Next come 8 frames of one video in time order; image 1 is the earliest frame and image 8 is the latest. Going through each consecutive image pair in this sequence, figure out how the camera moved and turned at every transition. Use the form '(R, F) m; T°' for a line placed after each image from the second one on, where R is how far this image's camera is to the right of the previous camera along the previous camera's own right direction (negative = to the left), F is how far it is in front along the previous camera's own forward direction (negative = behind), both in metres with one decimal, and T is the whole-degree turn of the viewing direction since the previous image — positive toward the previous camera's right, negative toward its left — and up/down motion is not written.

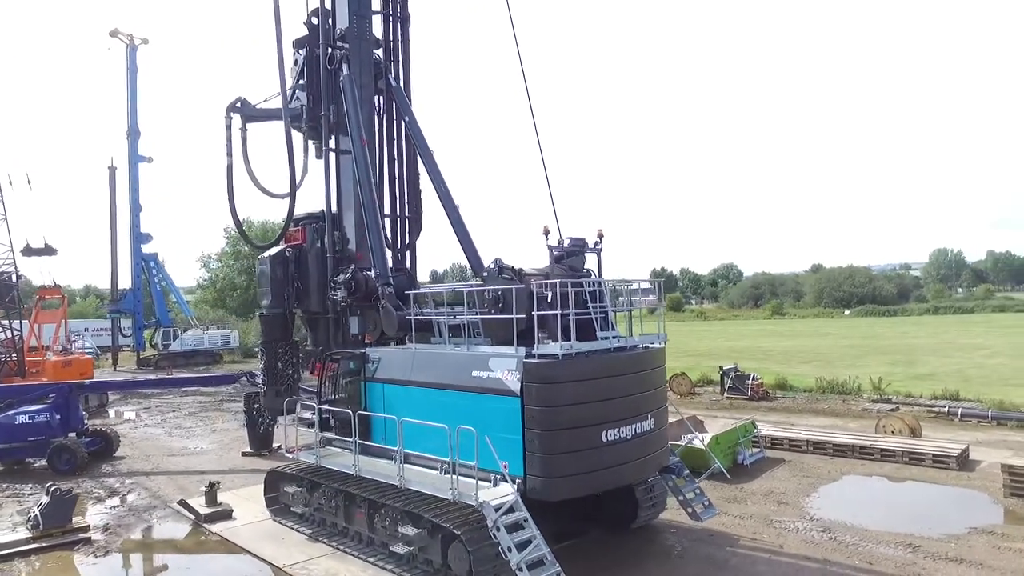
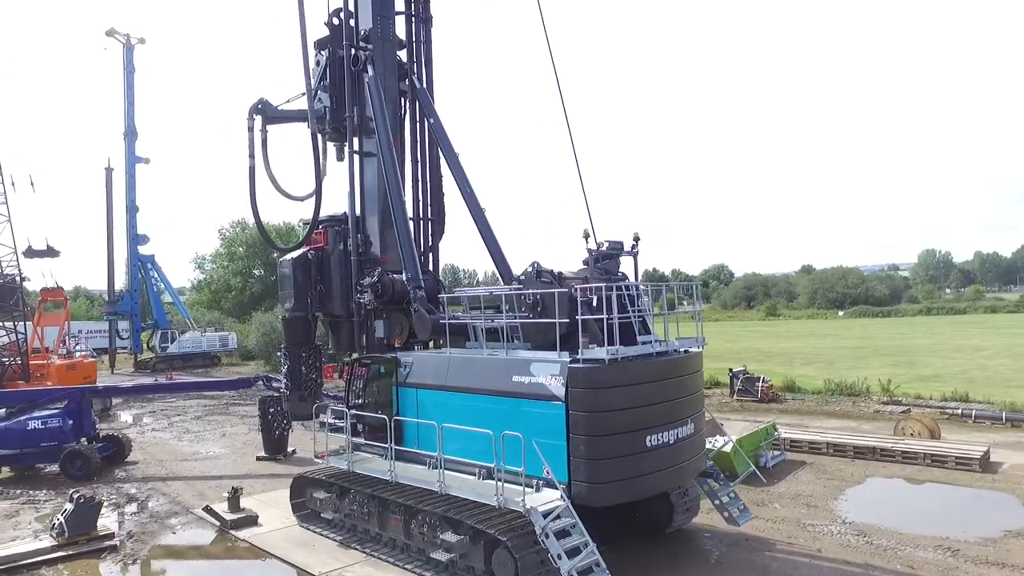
(-0.5, +0.1) m; +1°
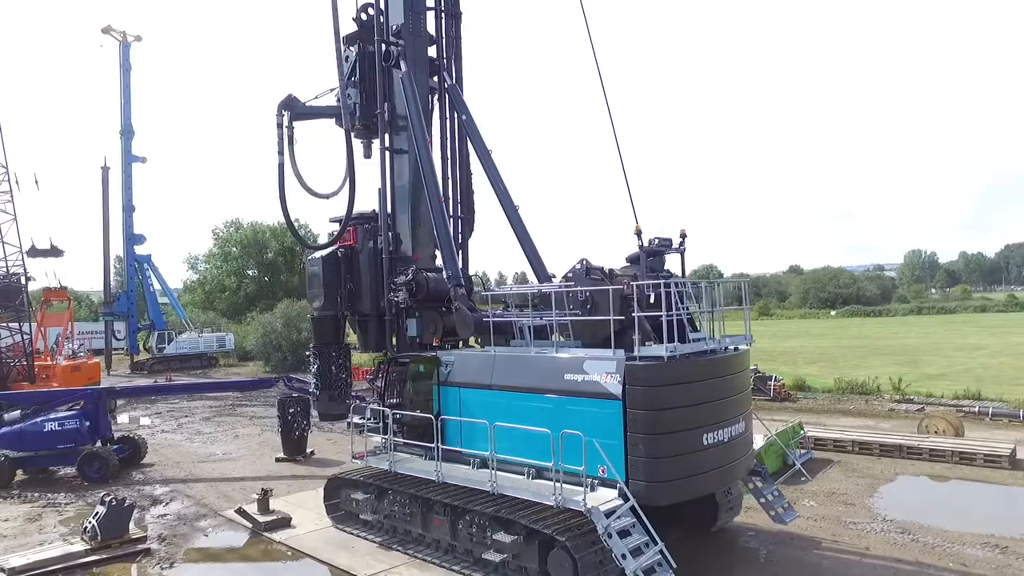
(-0.7, +0.1) m; +1°
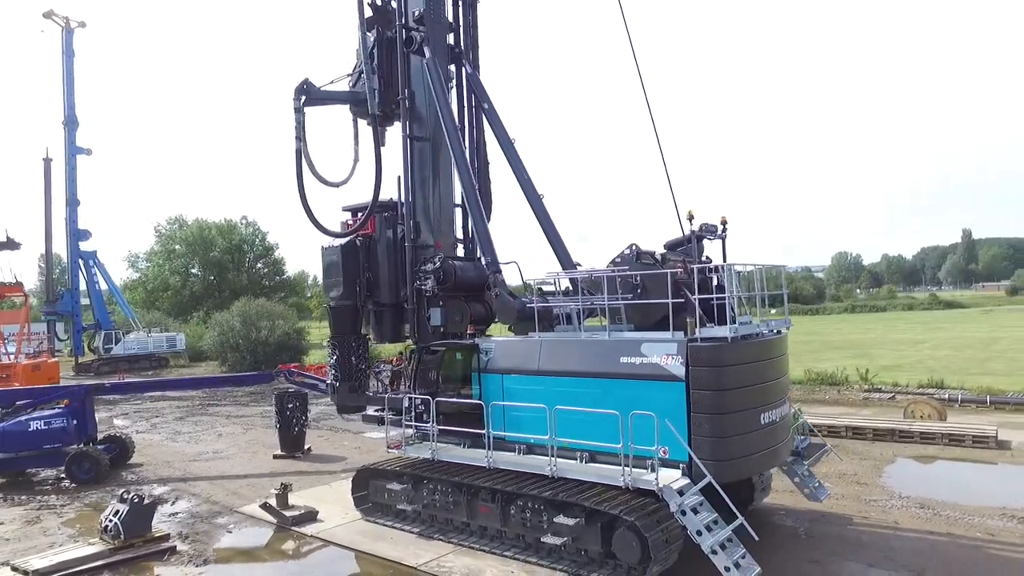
(-1.2, +0.1) m; +5°
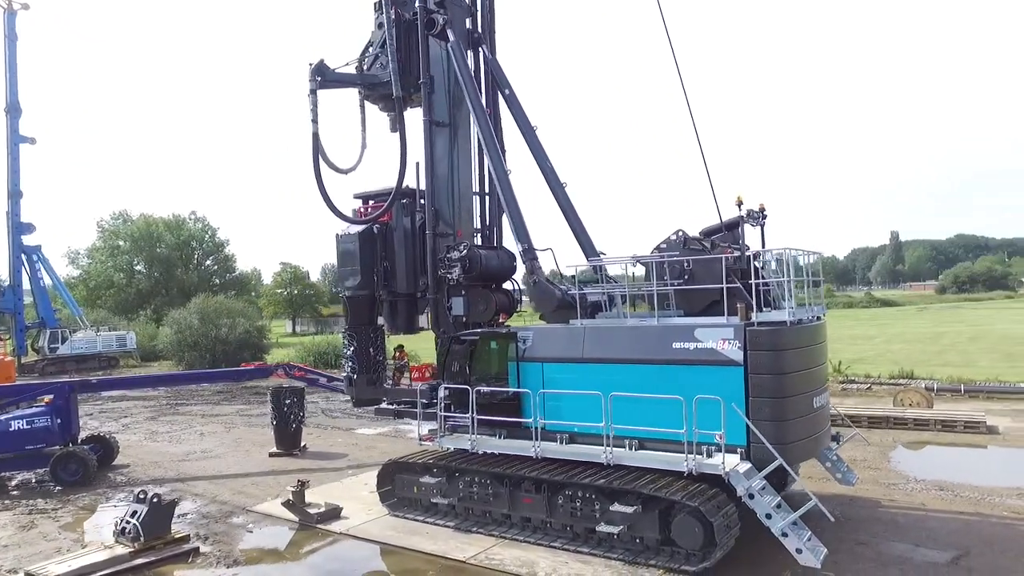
(-1.1, +0.2) m; +5°
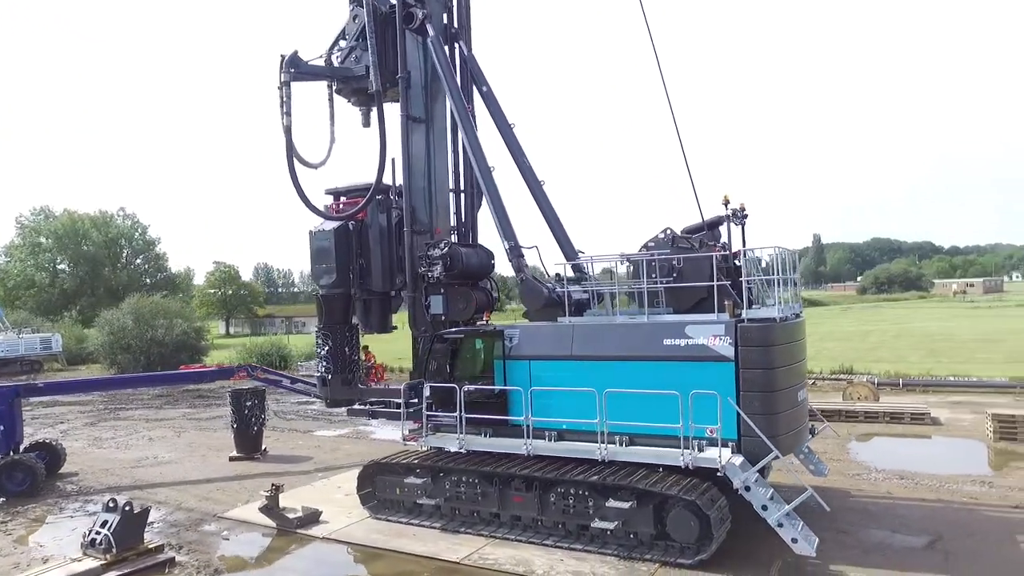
(-0.6, +0.1) m; +5°
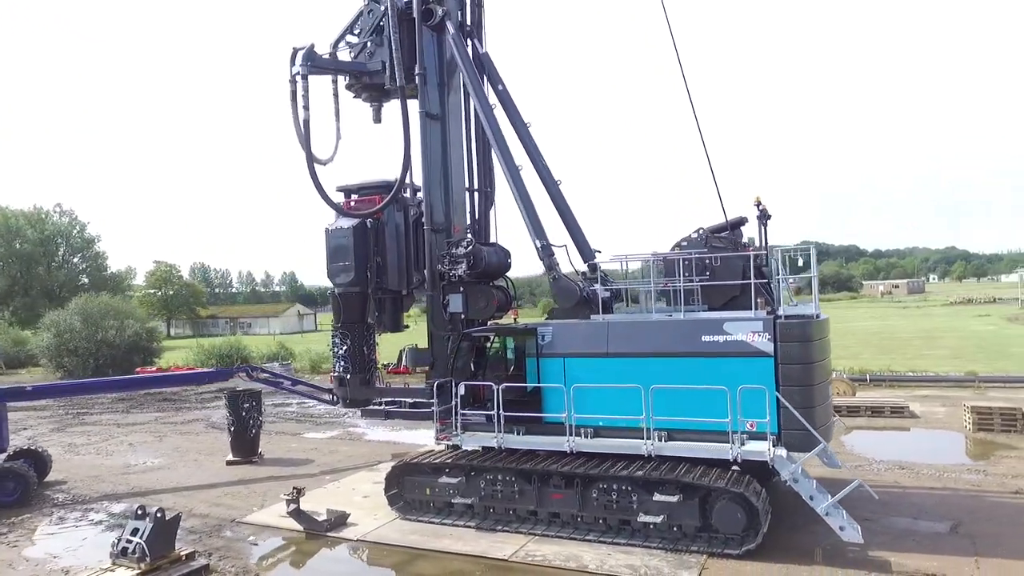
(-1.1, 0.0) m; +5°
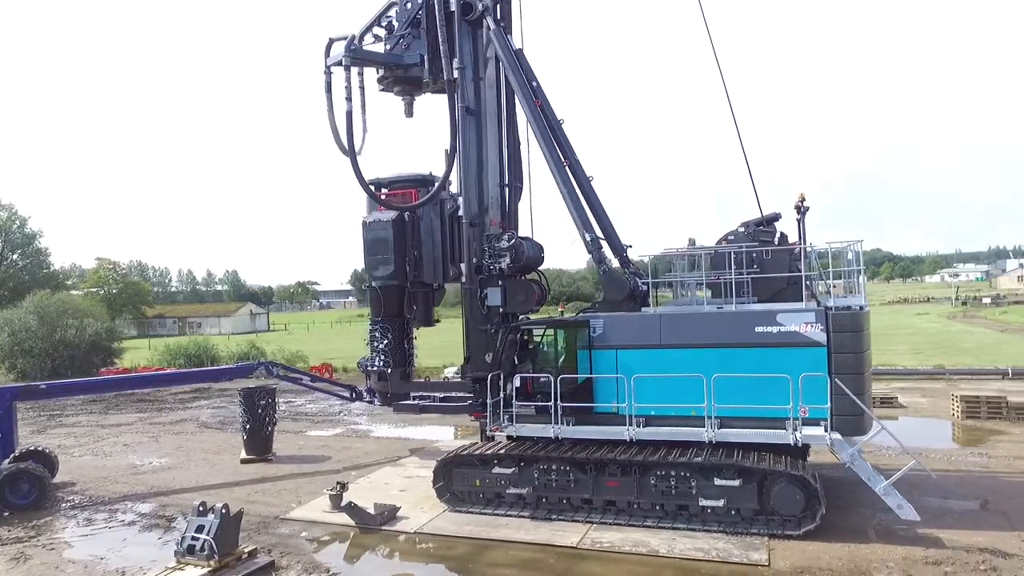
(-1.3, 0.0) m; +5°
